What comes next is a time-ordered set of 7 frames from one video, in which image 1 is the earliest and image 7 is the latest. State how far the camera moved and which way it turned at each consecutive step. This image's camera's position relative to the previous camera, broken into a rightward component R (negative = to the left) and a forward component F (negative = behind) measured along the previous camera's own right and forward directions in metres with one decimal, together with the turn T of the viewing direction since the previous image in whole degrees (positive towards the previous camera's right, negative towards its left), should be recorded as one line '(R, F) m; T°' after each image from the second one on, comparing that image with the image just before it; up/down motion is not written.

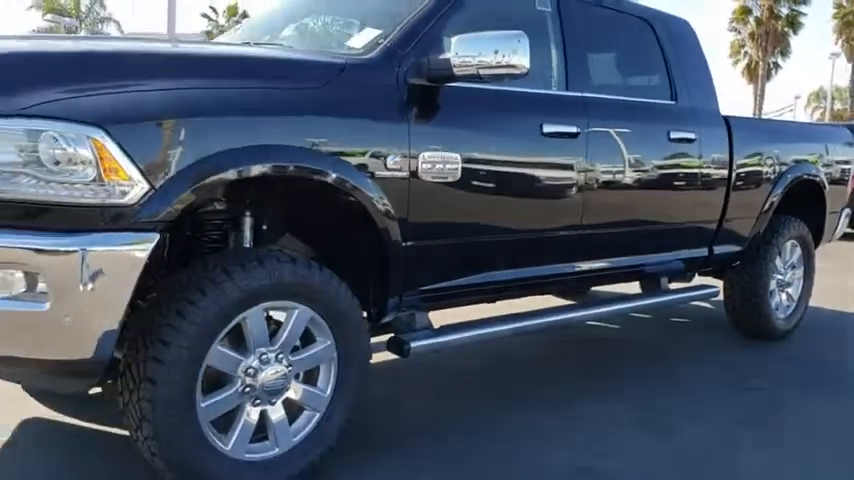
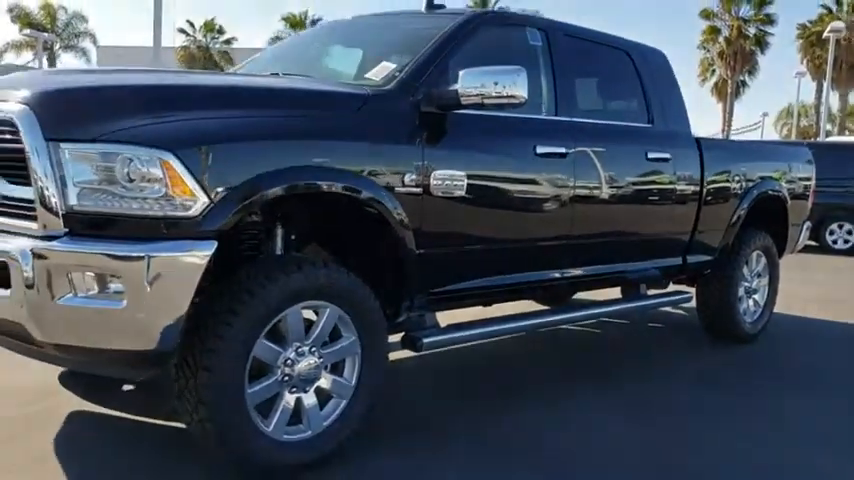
(-0.2, -0.5) m; +2°
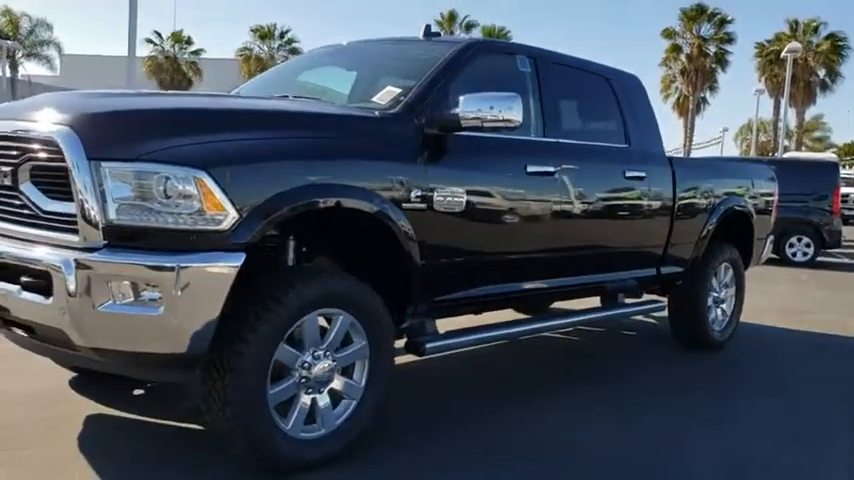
(-0.2, -0.3) m; +2°
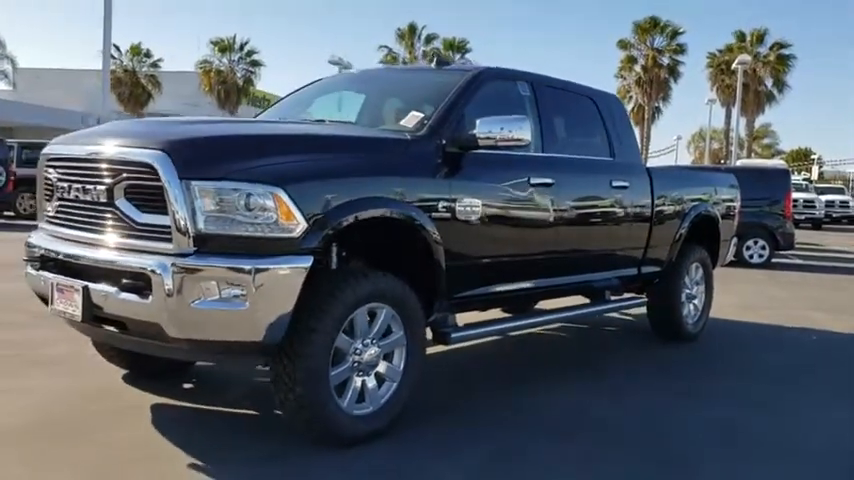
(-0.4, -0.6) m; +3°
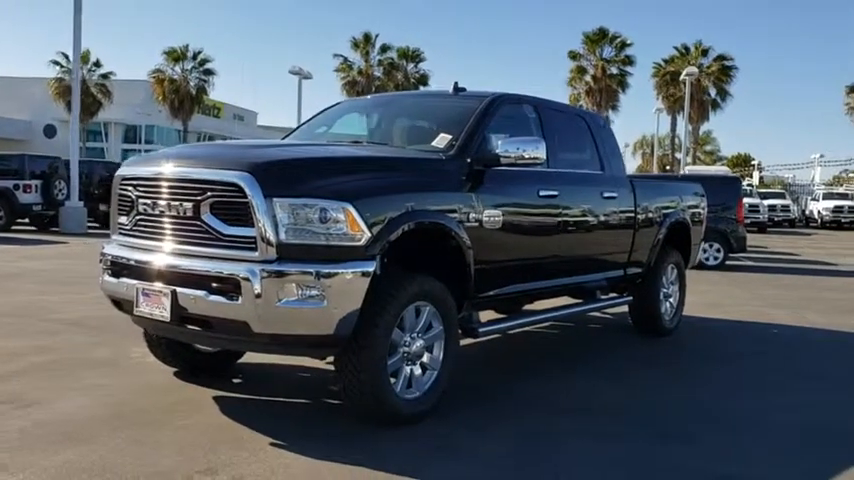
(-0.5, -0.7) m; +3°
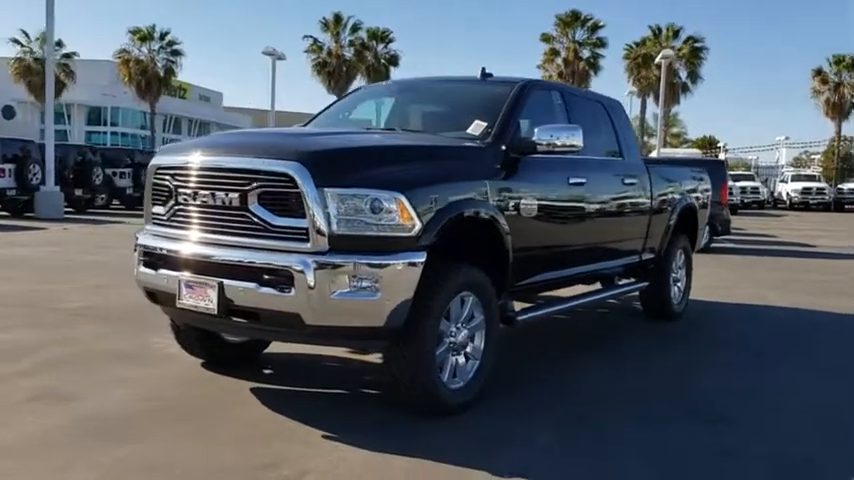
(-0.5, +0.1) m; +2°
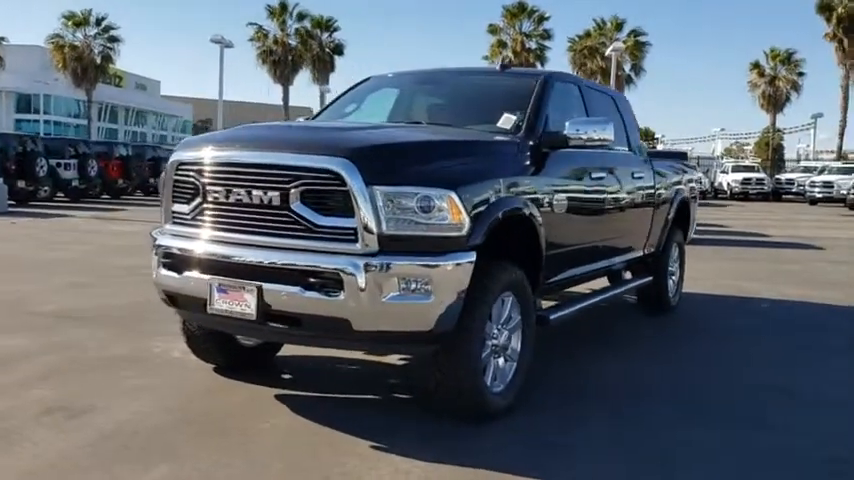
(-0.6, +0.2) m; +4°
